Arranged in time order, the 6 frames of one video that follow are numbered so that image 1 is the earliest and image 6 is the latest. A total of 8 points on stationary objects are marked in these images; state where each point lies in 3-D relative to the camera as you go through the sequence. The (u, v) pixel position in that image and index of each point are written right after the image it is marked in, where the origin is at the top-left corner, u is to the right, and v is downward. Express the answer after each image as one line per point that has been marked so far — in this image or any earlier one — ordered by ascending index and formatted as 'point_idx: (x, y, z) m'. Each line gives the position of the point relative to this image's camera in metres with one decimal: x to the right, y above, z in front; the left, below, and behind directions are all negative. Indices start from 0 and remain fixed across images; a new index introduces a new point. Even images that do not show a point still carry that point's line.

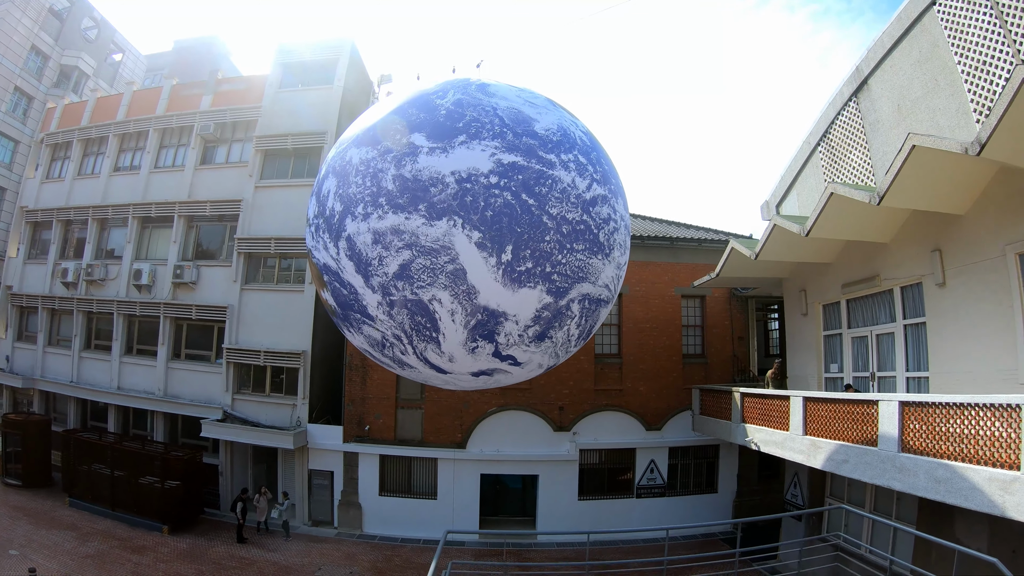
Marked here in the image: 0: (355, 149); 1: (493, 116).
0: (-1.6, +1.4, +4.8) m
1: (-0.2, +1.6, +4.5) m
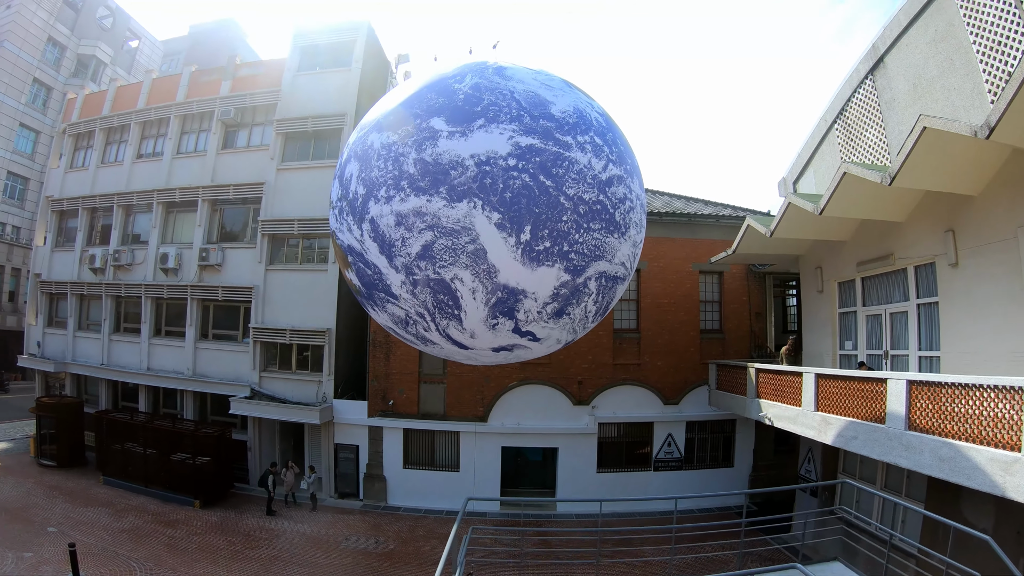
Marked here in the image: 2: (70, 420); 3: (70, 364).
0: (-1.4, +1.5, +4.9) m
1: (-0.1, +1.8, +4.7) m
2: (-15.5, -4.9, +16.7) m
3: (-17.5, -3.2, +19.0) m
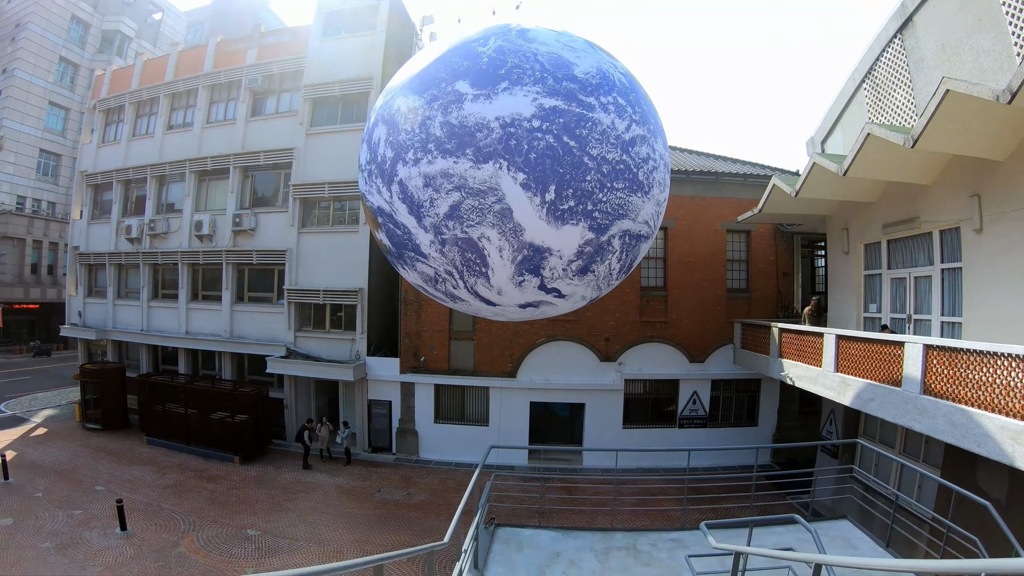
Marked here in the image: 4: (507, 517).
0: (-1.1, +2.0, +5.0) m
1: (+0.2, +2.2, +4.7) m
2: (-14.7, -3.7, +17.8) m
3: (-16.6, -1.8, +20.1) m
4: (-0.1, -5.3, +11.2) m
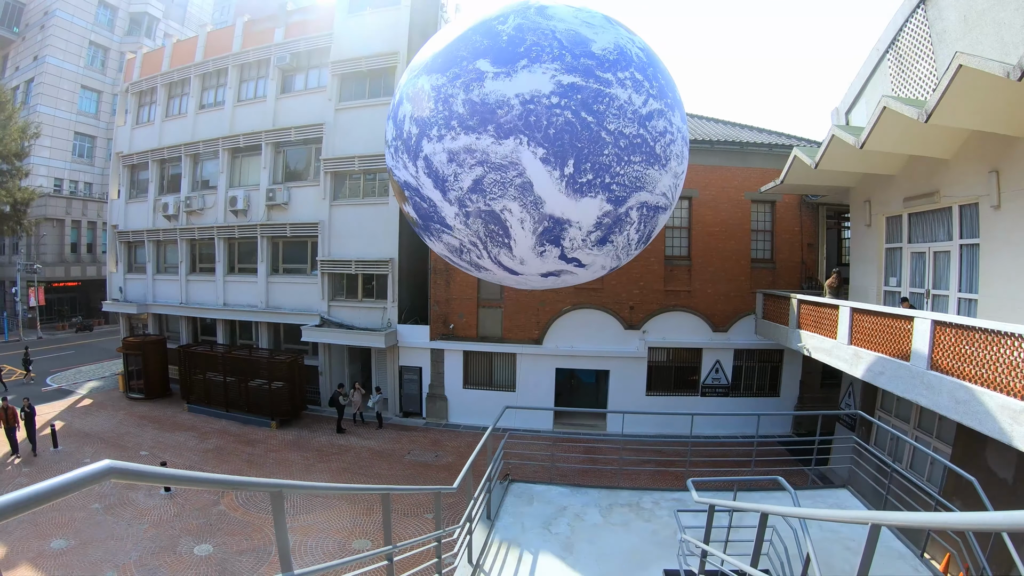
0: (-0.9, +2.3, +5.2) m
1: (+0.4, +2.5, +4.8) m
2: (-13.8, -2.7, +19.0) m
3: (-15.5, -0.7, +21.2) m
4: (+0.5, -4.6, +11.8) m
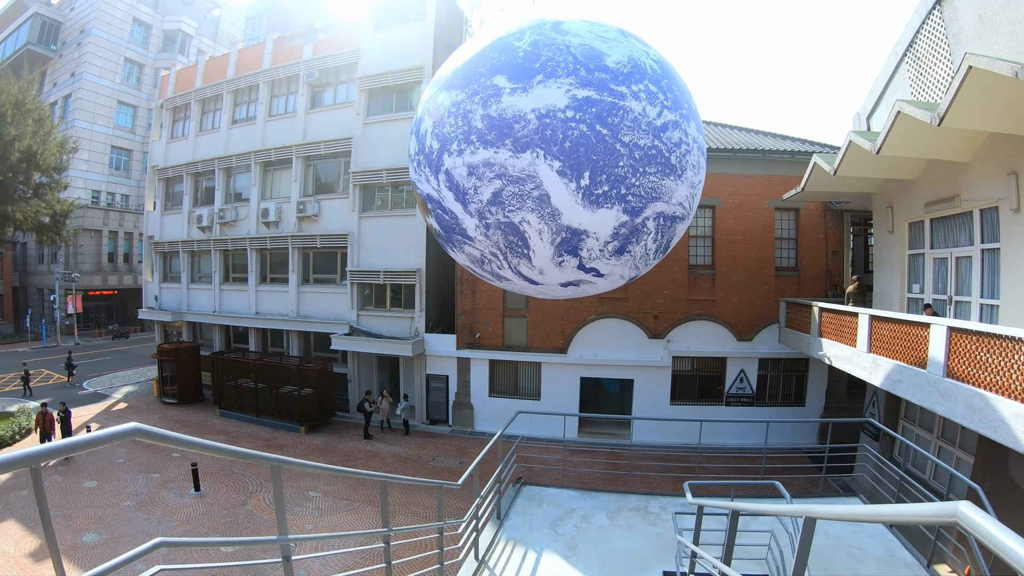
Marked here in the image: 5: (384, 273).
0: (-0.7, +2.2, +5.4) m
1: (+0.6, +2.4, +5.0) m
2: (-12.9, -3.0, +19.7) m
3: (-14.6, -1.1, +22.0) m
4: (+1.0, -4.8, +11.8) m
5: (-4.6, +0.5, +16.7) m
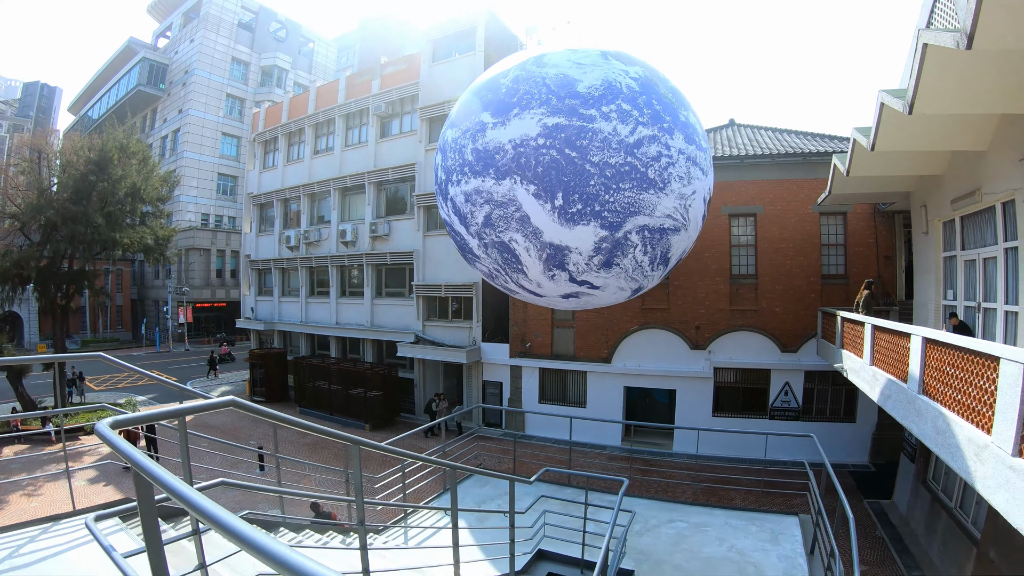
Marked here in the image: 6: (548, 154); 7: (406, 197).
0: (-0.8, +2.0, +6.0) m
1: (+0.4, +2.3, +5.4) m
2: (-10.7, -3.6, +21.8) m
3: (-12.0, -1.7, +24.4) m
4: (+1.9, -5.1, +11.9) m
5: (-3.0, 0.0, +17.7) m
6: (+0.4, +1.4, +5.1) m
7: (-5.0, +3.7, +19.6) m
